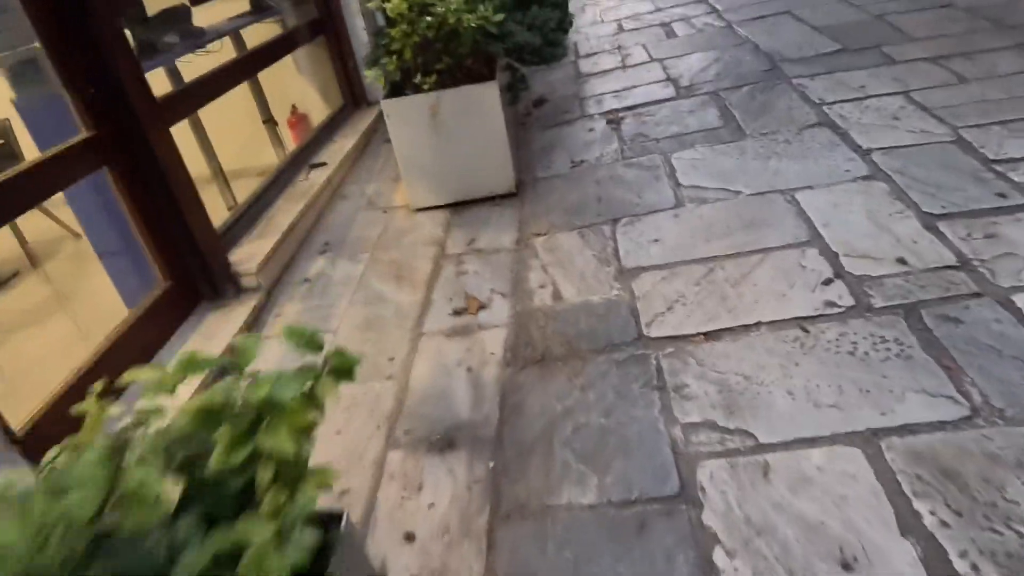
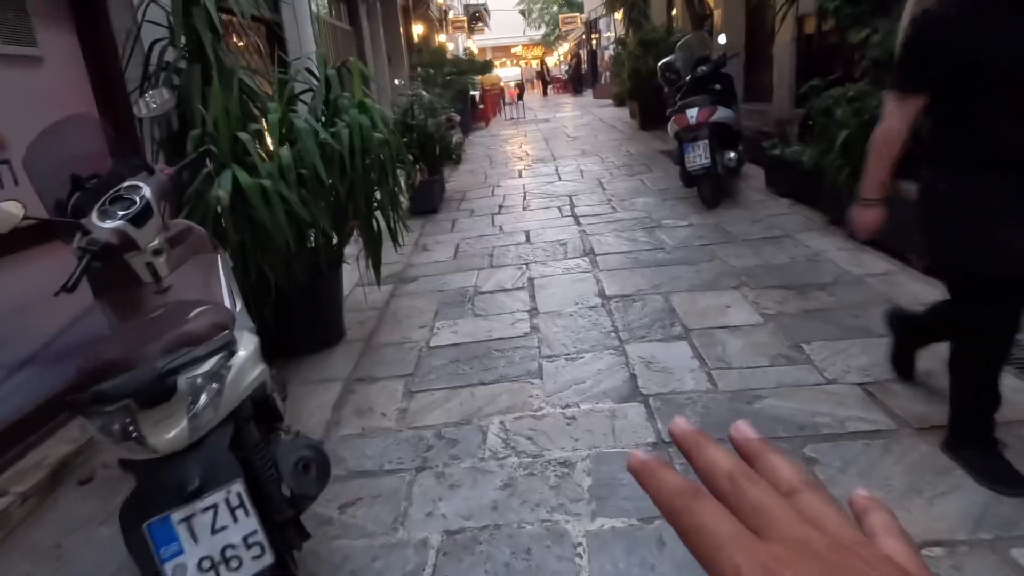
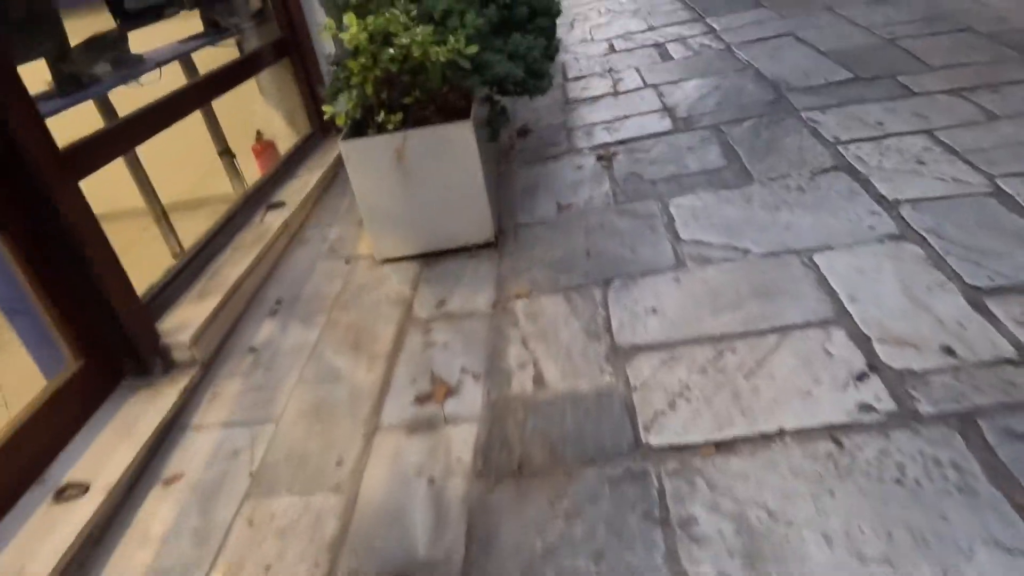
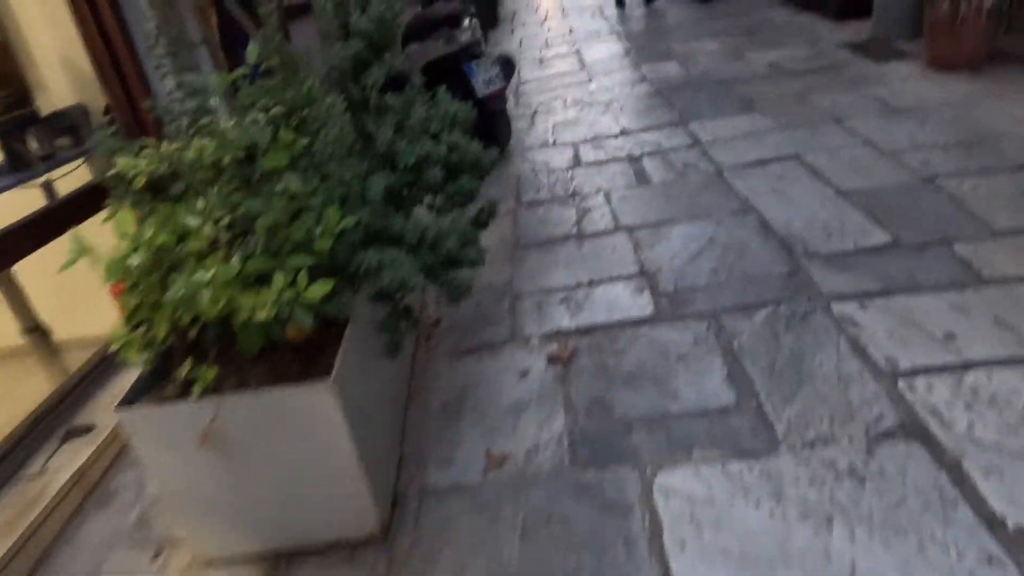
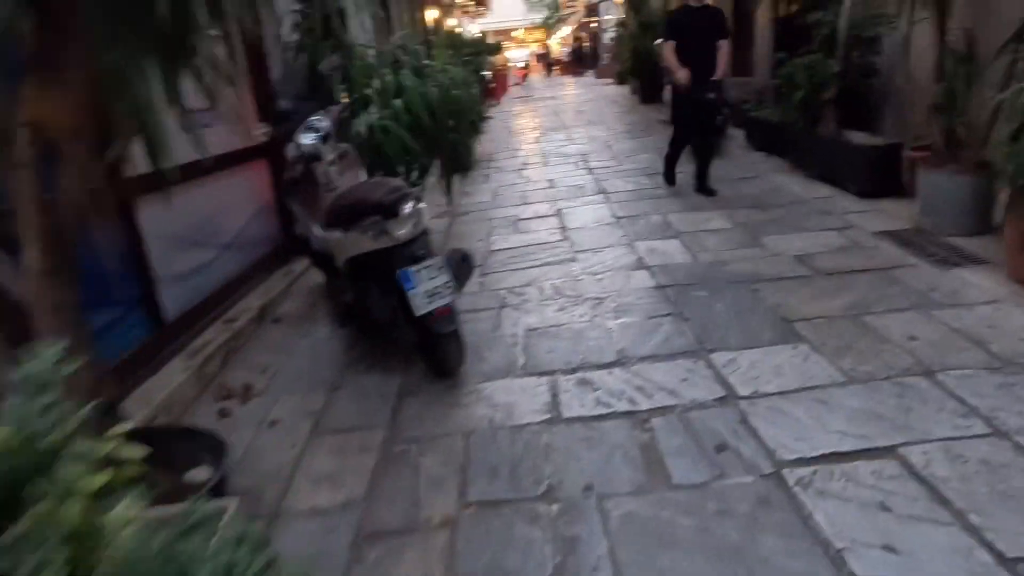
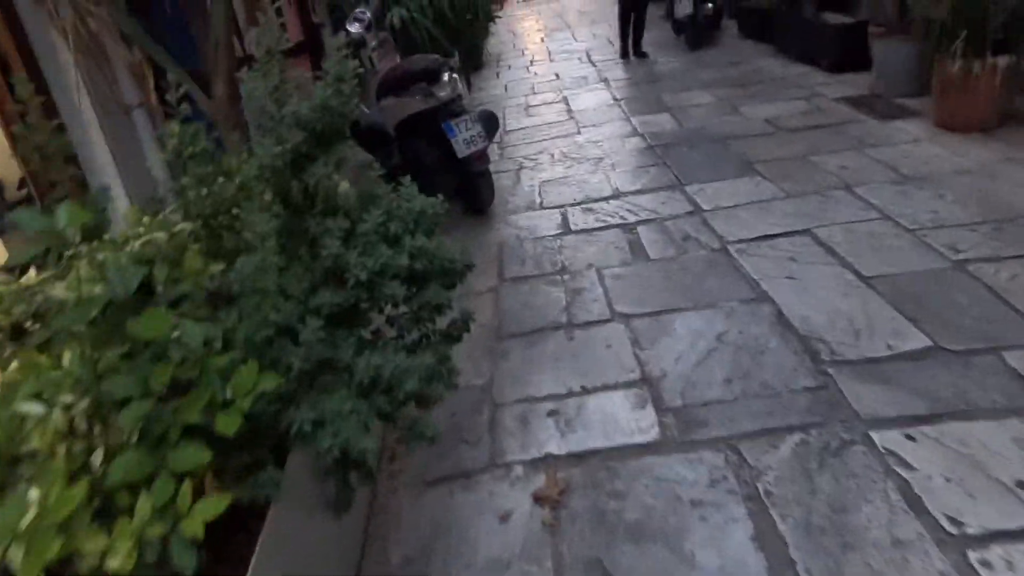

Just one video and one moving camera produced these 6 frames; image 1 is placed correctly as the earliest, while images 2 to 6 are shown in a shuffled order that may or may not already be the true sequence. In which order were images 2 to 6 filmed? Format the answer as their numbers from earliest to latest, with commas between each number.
3, 4, 6, 5, 2
